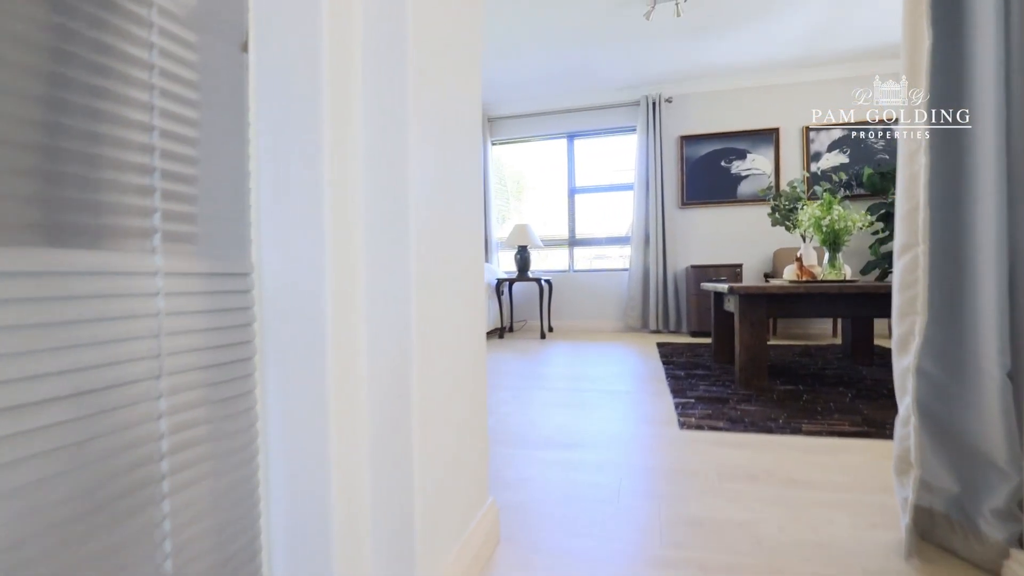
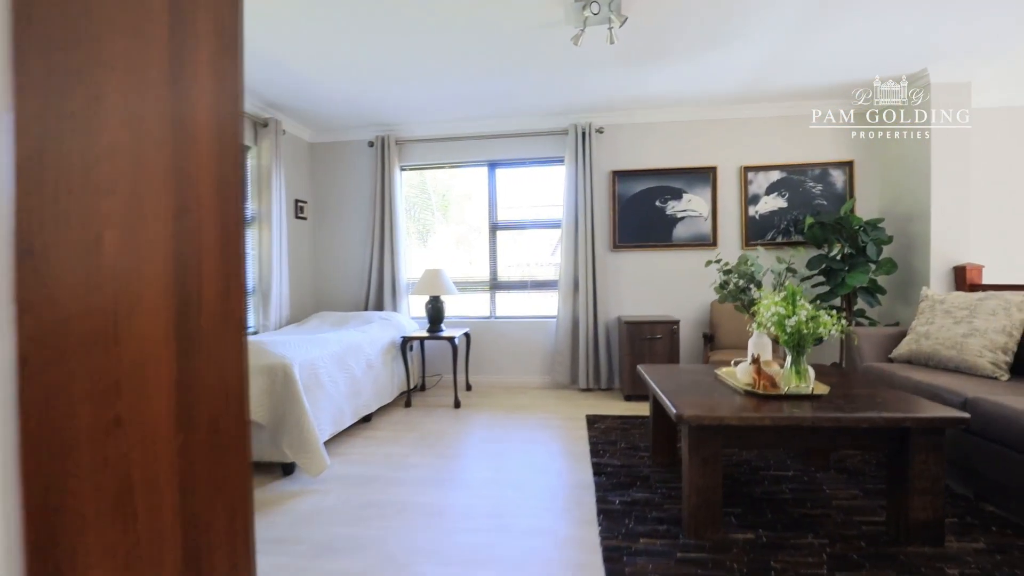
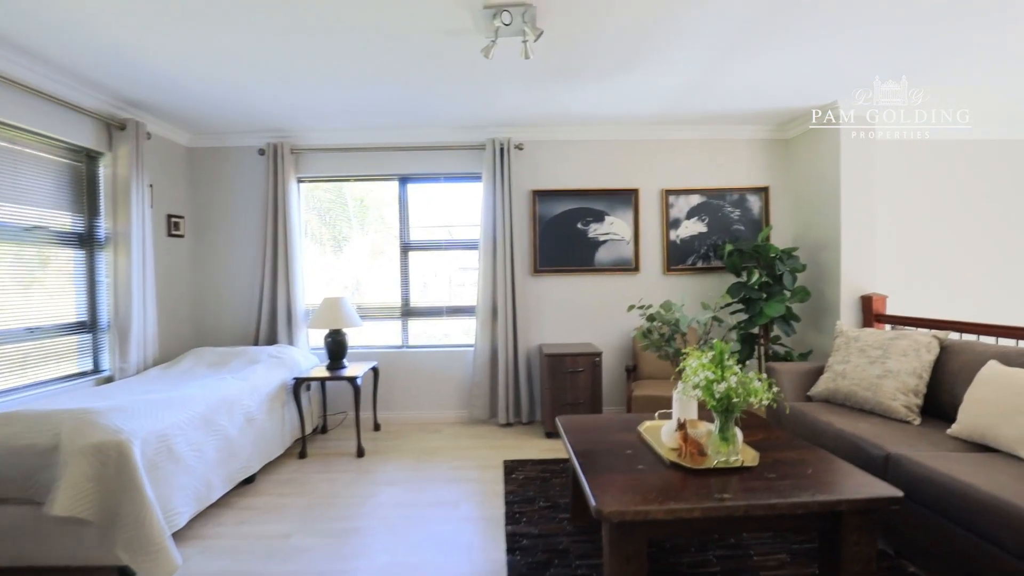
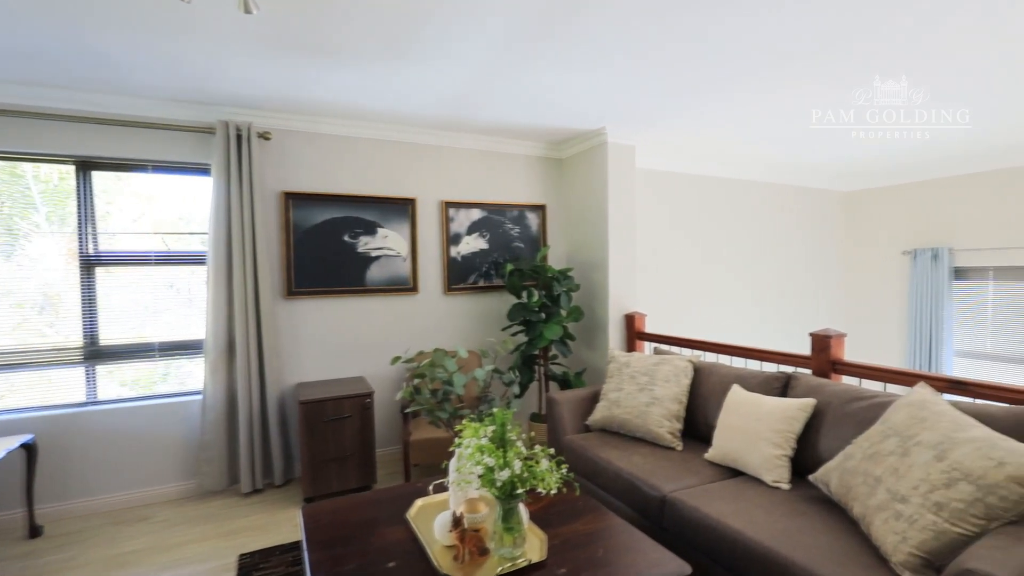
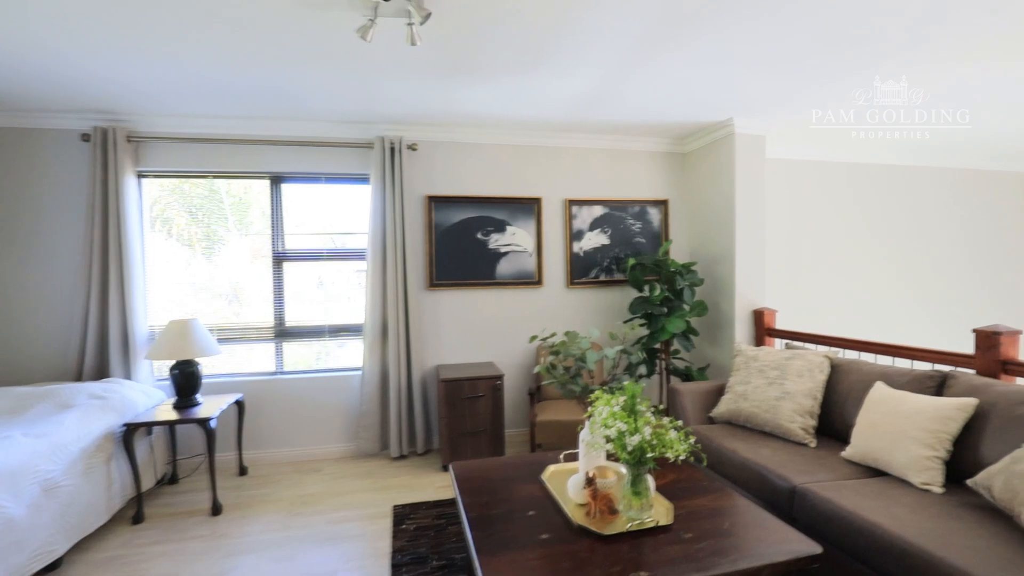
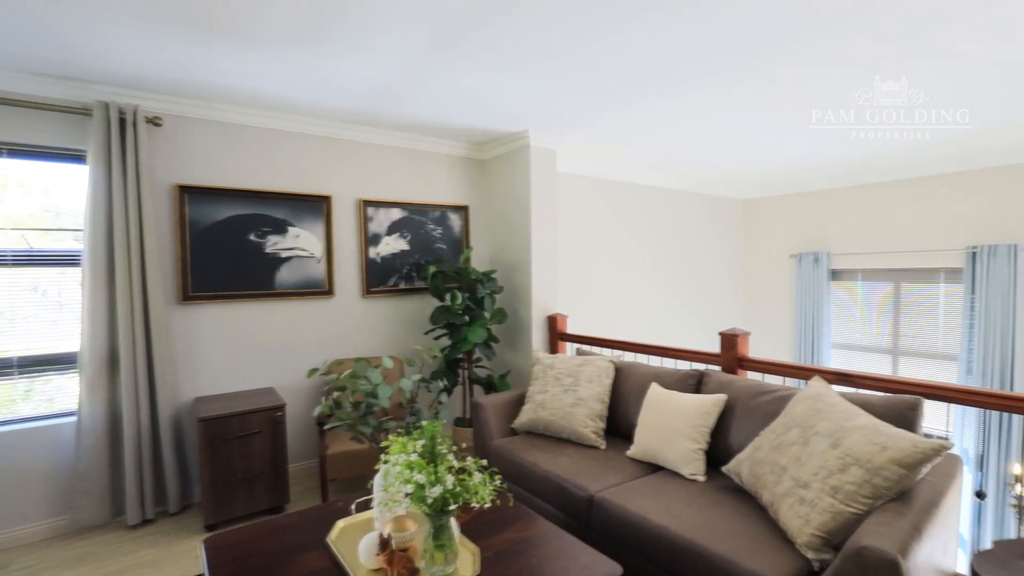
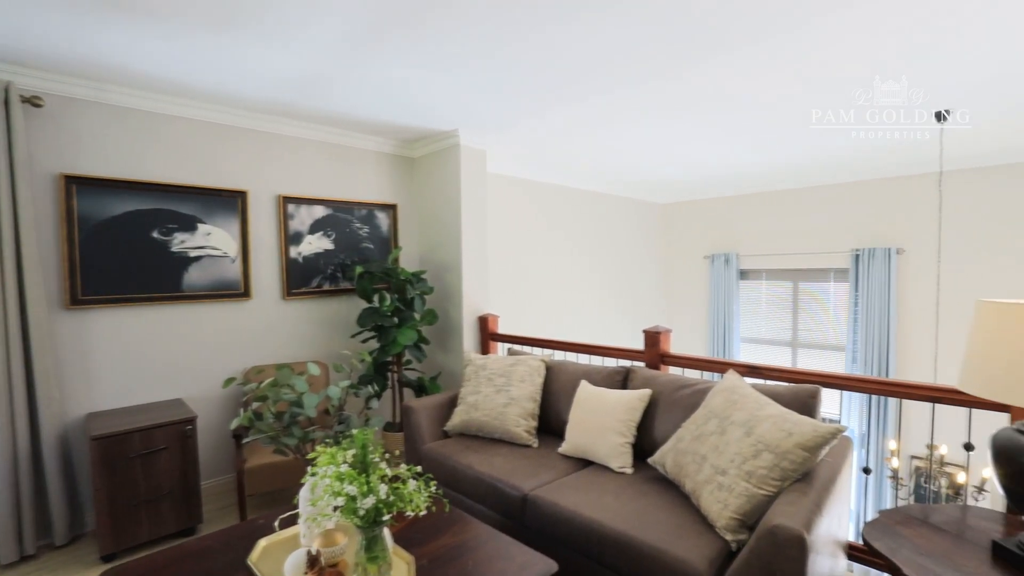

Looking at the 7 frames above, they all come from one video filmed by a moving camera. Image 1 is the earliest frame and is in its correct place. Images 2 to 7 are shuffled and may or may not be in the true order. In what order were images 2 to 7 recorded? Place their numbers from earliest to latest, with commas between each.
2, 3, 5, 4, 6, 7
